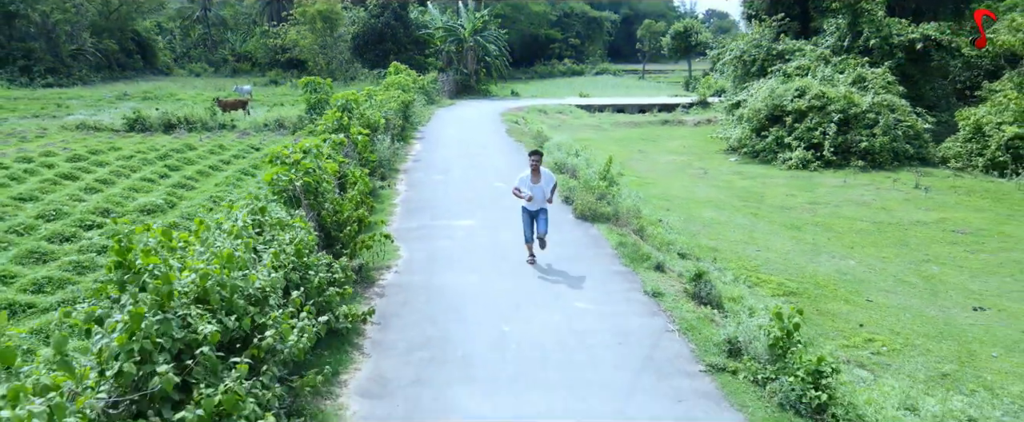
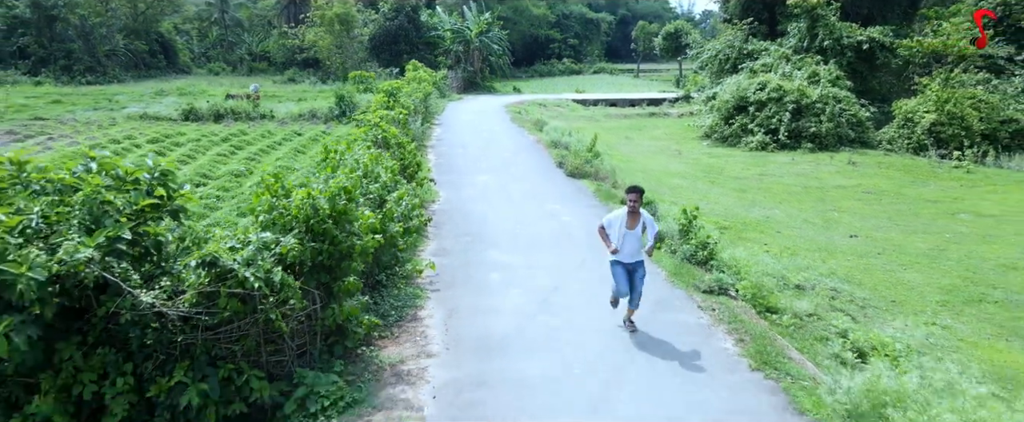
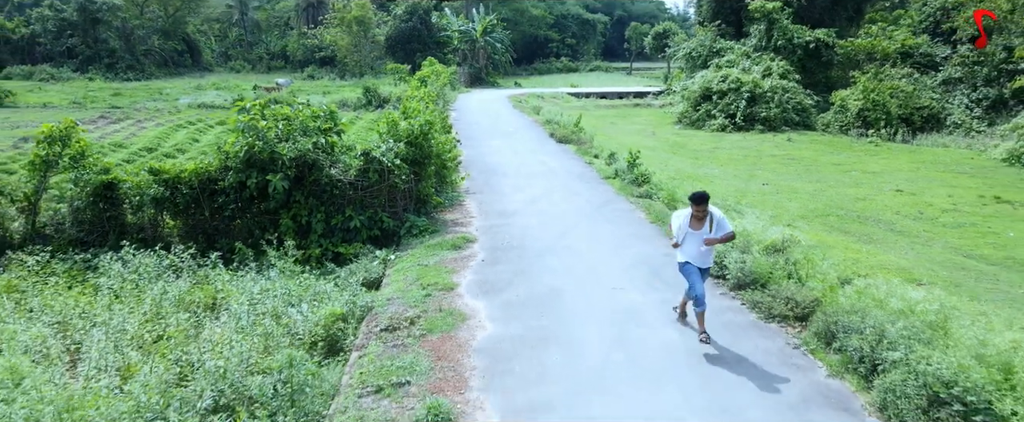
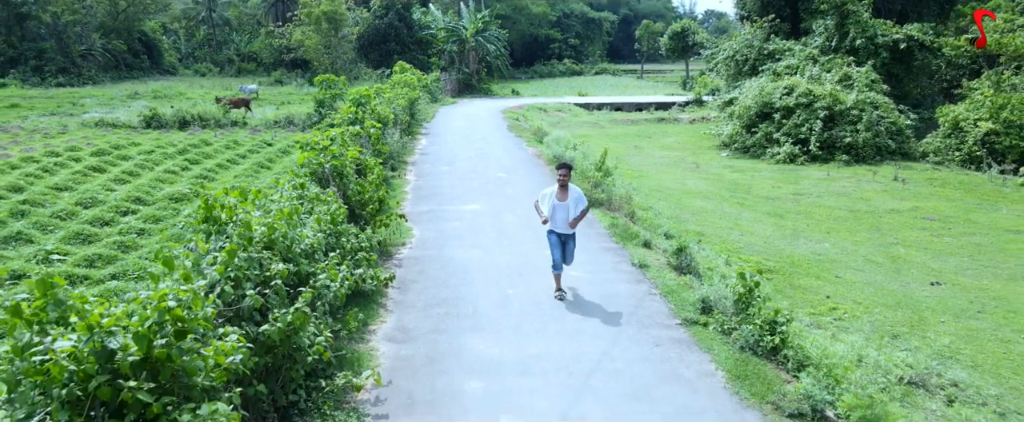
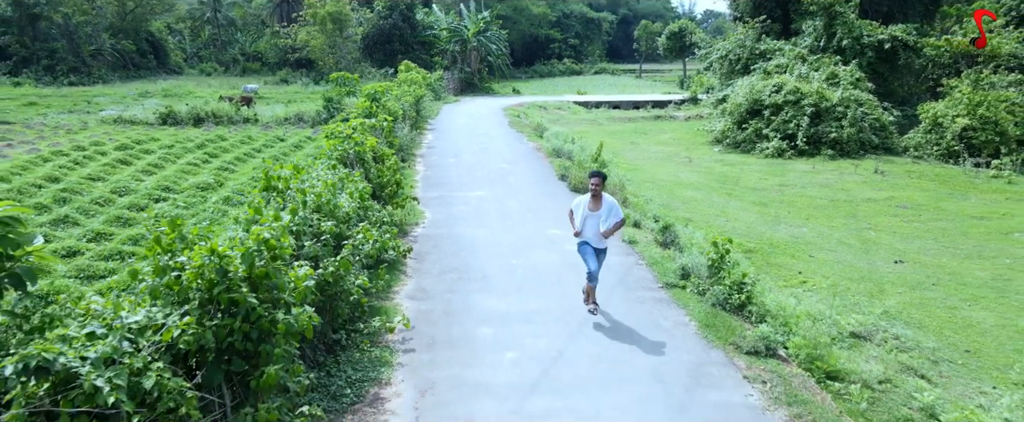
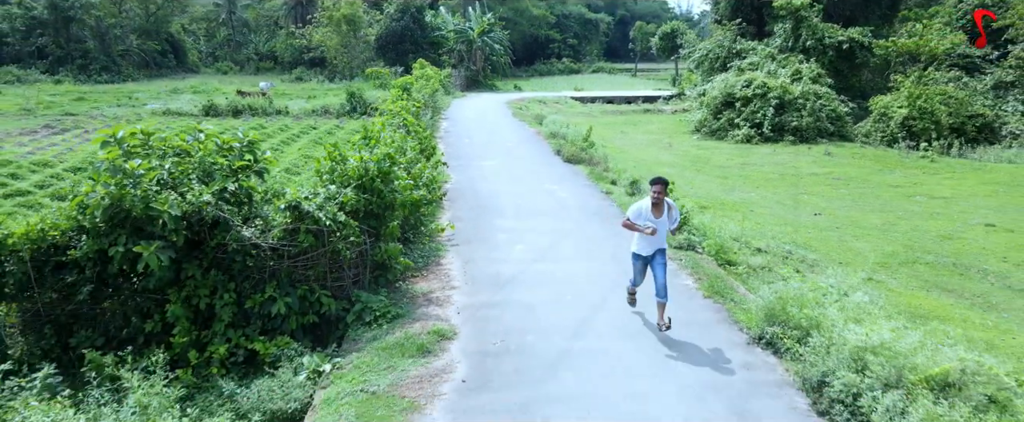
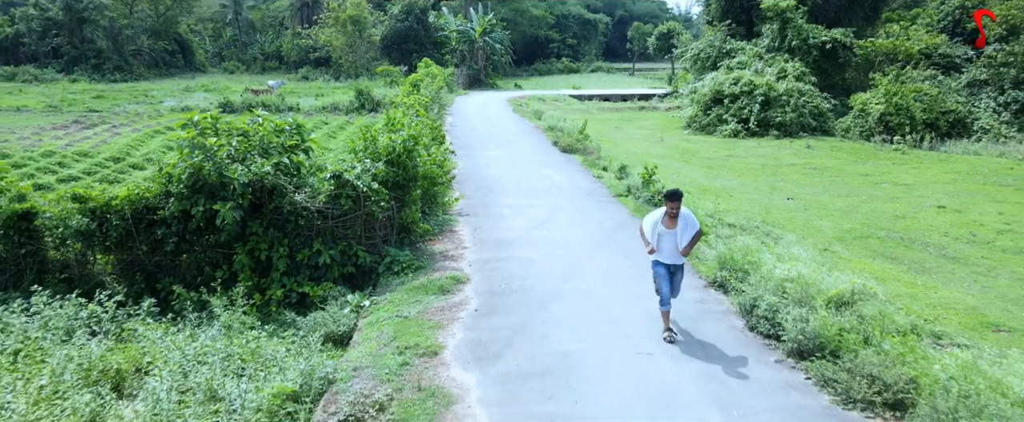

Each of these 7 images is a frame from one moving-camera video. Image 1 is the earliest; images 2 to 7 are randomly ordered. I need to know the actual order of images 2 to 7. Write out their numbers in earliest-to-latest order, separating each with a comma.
4, 5, 2, 6, 7, 3
